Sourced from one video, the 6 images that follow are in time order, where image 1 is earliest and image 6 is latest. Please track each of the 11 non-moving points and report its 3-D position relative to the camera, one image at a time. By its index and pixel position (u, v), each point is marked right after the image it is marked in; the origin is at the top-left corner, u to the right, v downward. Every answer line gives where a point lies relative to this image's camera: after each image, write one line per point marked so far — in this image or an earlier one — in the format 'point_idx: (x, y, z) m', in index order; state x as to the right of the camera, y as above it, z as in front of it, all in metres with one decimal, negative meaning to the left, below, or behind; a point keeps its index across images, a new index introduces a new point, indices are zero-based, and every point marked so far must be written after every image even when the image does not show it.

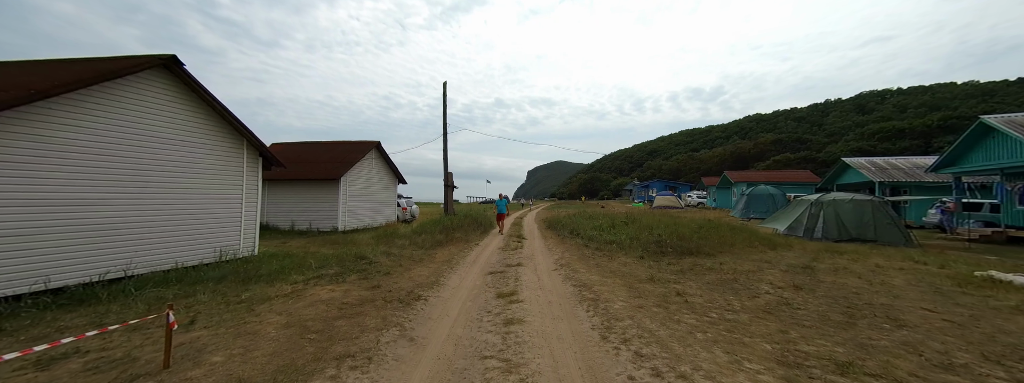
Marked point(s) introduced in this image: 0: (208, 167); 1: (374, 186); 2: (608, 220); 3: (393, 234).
0: (-6.9, +0.5, +7.3) m
1: (-6.9, +0.3, +16.2) m
2: (+4.3, -1.3, +14.2) m
3: (-4.3, -1.5, +11.6) m
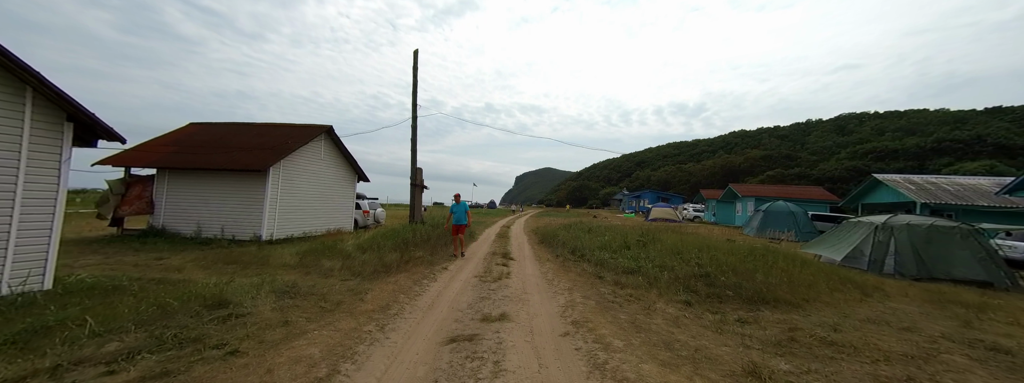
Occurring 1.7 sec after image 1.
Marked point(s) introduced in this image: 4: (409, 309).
0: (-7.1, +0.8, +3.9) m
1: (-7.5, +0.4, +12.7) m
2: (+3.7, -1.7, +11.3) m
3: (-4.7, -1.5, +8.3) m
4: (-1.5, -1.8, +4.9) m
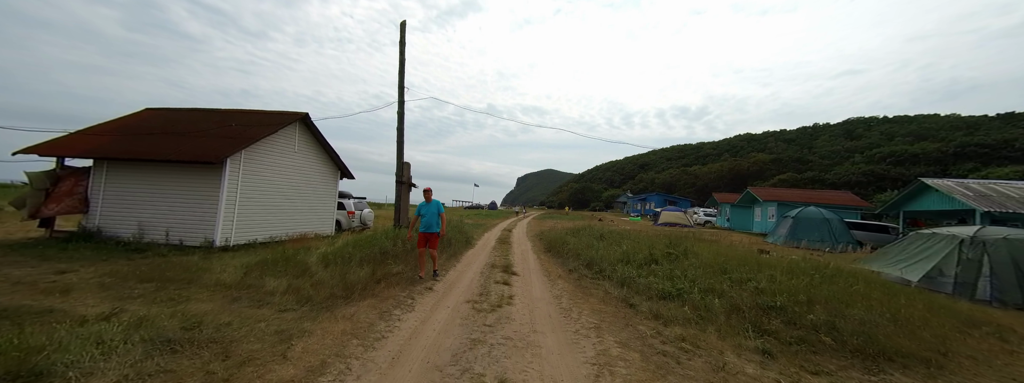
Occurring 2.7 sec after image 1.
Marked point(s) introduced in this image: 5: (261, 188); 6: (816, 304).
0: (-7.0, +0.9, +2.2) m
1: (-7.4, +0.4, +11.1) m
2: (+3.8, -1.7, +9.5) m
3: (-4.7, -1.4, +6.6) m
4: (-1.5, -1.7, +3.1) m
5: (-7.6, +0.1, +9.7) m
6: (+4.7, -1.8, +5.0) m
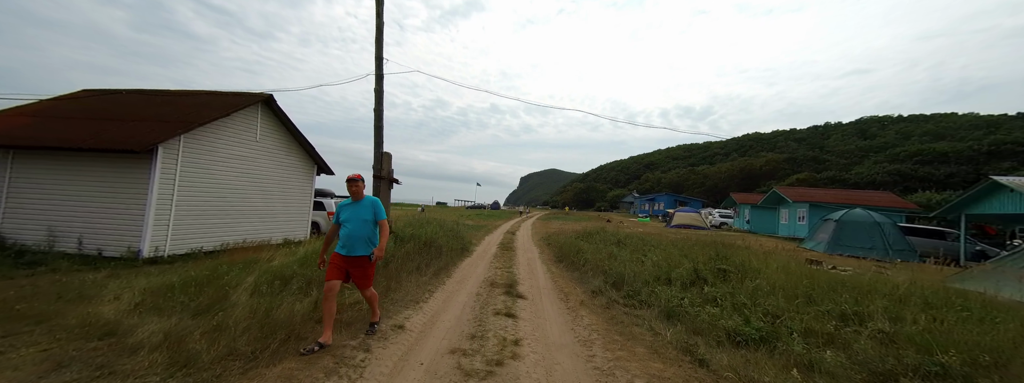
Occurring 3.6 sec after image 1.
0: (-7.0, +0.9, +0.4) m
1: (-7.2, +0.5, +9.3) m
2: (+3.9, -1.7, +7.6) m
3: (-4.6, -1.4, +4.8) m
4: (-1.4, -1.7, +1.3) m
5: (-7.5, +0.2, +8.0) m
6: (+4.8, -1.7, +3.1) m
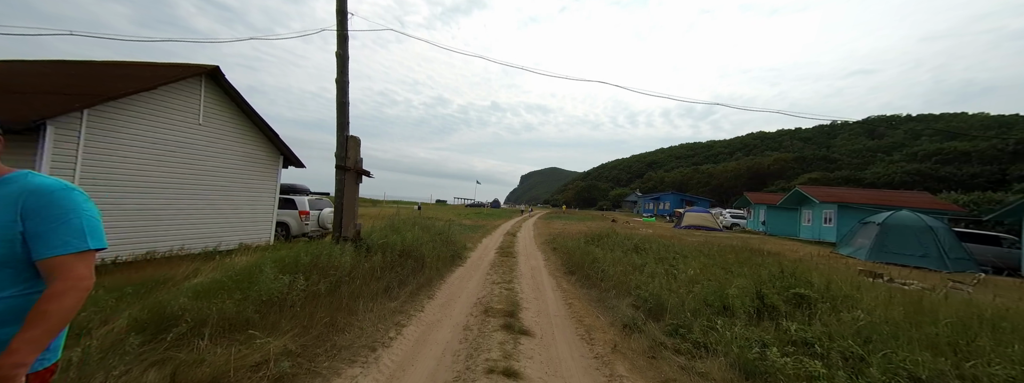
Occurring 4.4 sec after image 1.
0: (-6.9, +1.0, -1.2) m
1: (-7.2, +0.6, +7.6) m
2: (+3.9, -1.6, +6.0) m
3: (-4.6, -1.3, +3.1) m
4: (-1.4, -1.6, -0.4) m
5: (-7.5, +0.3, +6.3) m
6: (+4.8, -1.7, +1.5) m
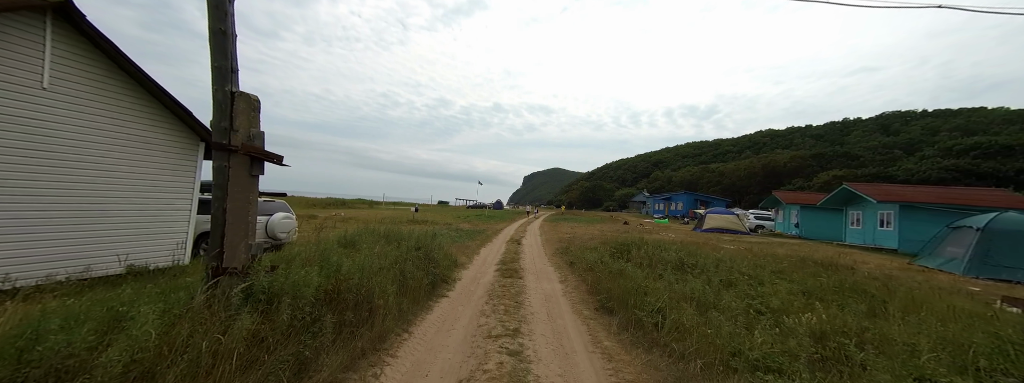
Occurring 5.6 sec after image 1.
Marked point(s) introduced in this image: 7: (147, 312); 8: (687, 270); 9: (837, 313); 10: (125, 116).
0: (-6.9, +1.1, -3.7) m
1: (-7.1, +0.6, +5.1) m
2: (+4.0, -1.6, +3.4) m
3: (-4.5, -1.3, +0.6) m
4: (-1.4, -1.6, -2.9) m
5: (-7.4, +0.3, +3.8) m
6: (+4.9, -1.6, -1.1) m
7: (-2.6, -1.0, +2.3) m
8: (+3.9, -1.8, +7.4) m
9: (+4.6, -1.6, +4.7) m
10: (-6.9, +1.4, +5.9) m
